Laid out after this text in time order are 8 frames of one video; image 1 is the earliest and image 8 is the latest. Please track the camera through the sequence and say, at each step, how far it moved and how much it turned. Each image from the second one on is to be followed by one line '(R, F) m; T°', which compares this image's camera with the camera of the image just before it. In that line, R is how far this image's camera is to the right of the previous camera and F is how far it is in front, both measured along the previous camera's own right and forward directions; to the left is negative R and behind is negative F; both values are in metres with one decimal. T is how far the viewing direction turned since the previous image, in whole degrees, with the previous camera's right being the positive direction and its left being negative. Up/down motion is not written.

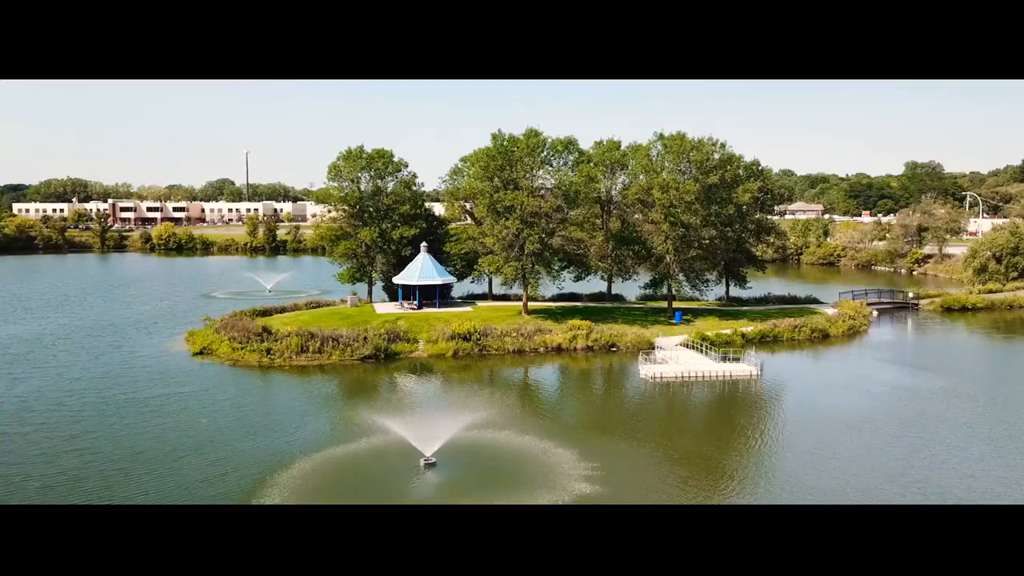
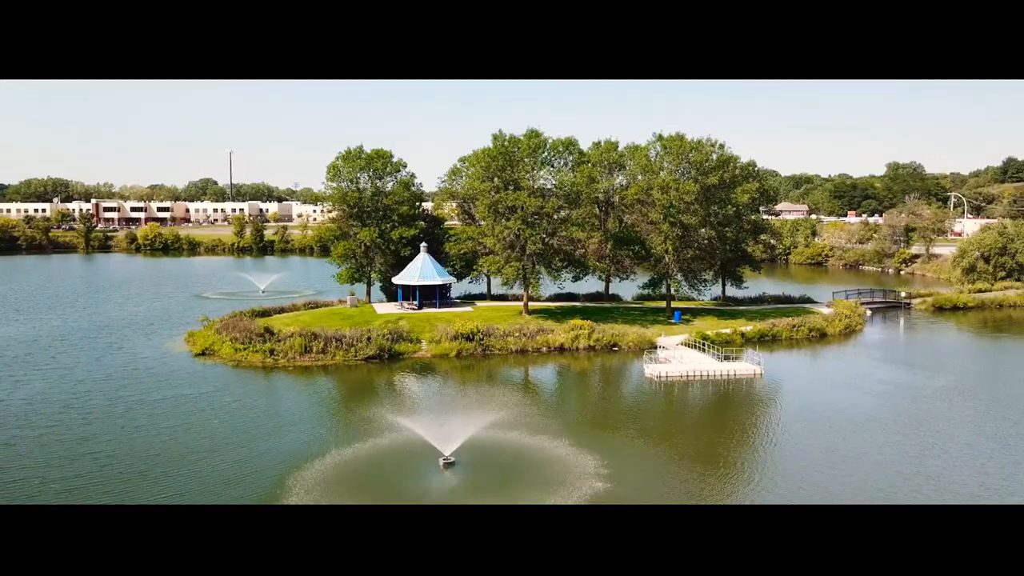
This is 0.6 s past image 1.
(-0.6, -0.1) m; +1°
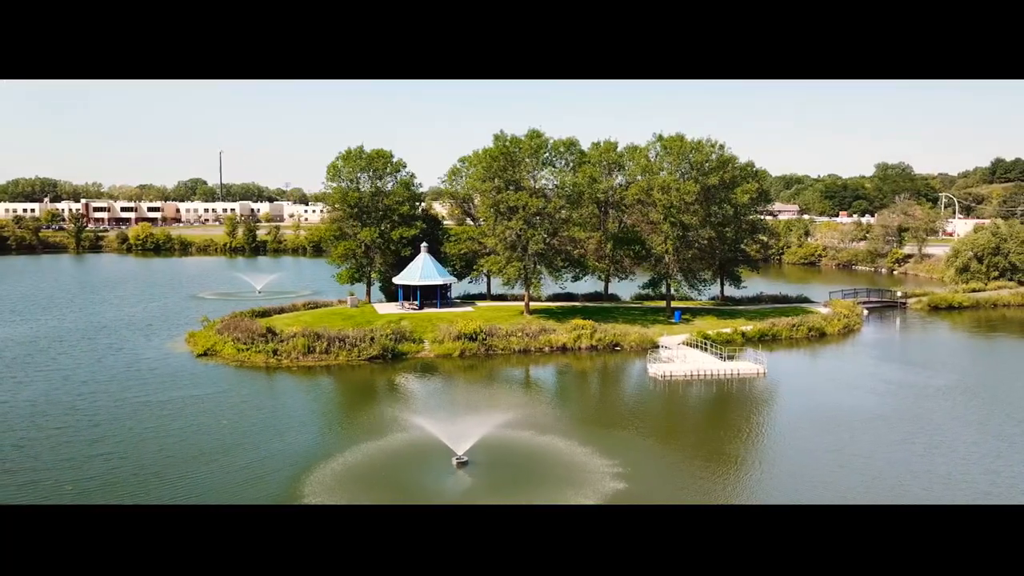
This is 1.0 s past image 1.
(-0.4, 0.0) m; +1°
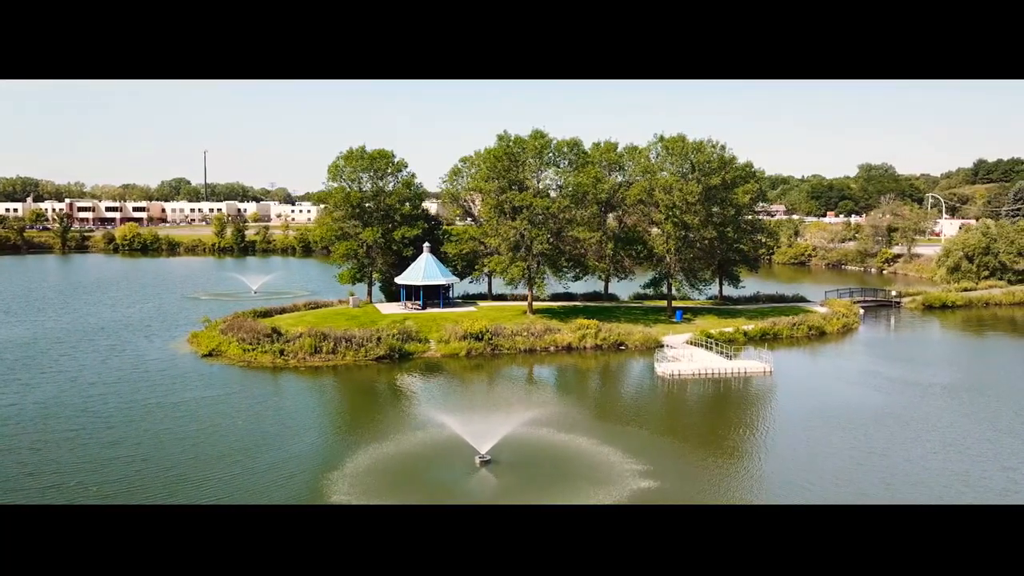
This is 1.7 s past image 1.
(-0.7, -0.1) m; +1°
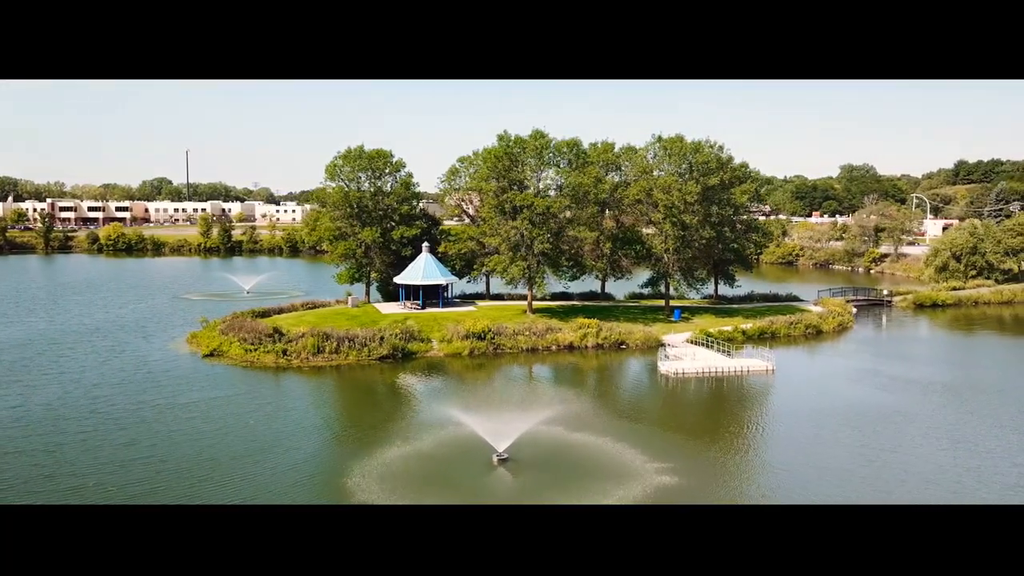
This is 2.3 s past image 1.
(-0.6, -0.1) m; +1°
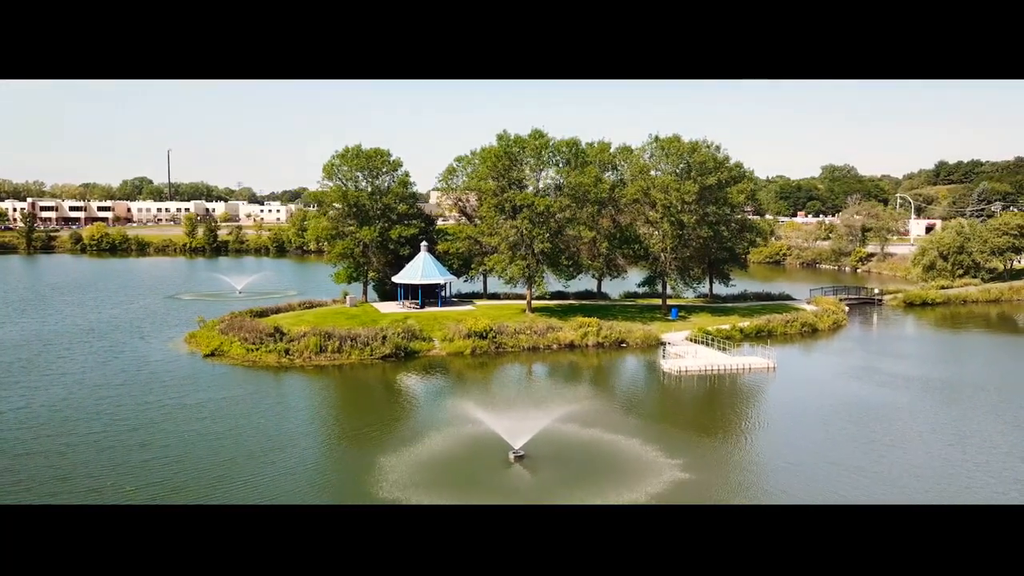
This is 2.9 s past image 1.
(-0.6, -0.1) m; +1°
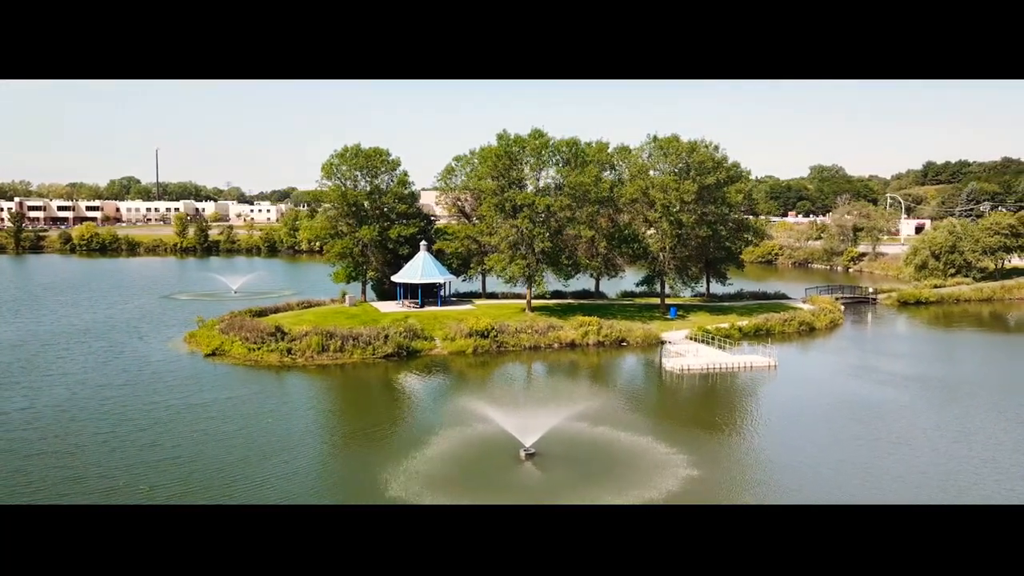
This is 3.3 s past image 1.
(-0.4, -0.1) m; +1°
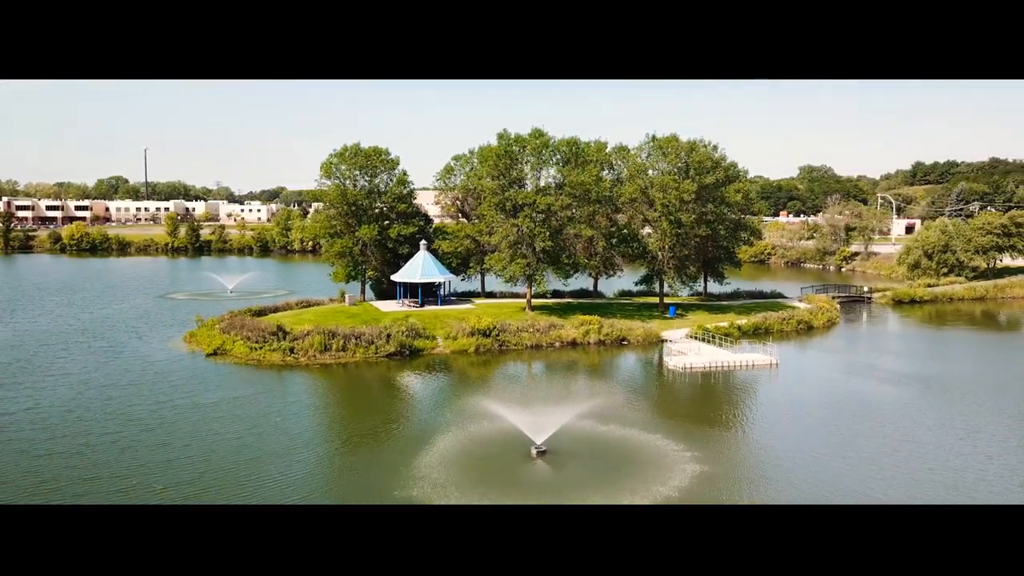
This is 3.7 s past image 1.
(-0.4, -0.1) m; +1°
